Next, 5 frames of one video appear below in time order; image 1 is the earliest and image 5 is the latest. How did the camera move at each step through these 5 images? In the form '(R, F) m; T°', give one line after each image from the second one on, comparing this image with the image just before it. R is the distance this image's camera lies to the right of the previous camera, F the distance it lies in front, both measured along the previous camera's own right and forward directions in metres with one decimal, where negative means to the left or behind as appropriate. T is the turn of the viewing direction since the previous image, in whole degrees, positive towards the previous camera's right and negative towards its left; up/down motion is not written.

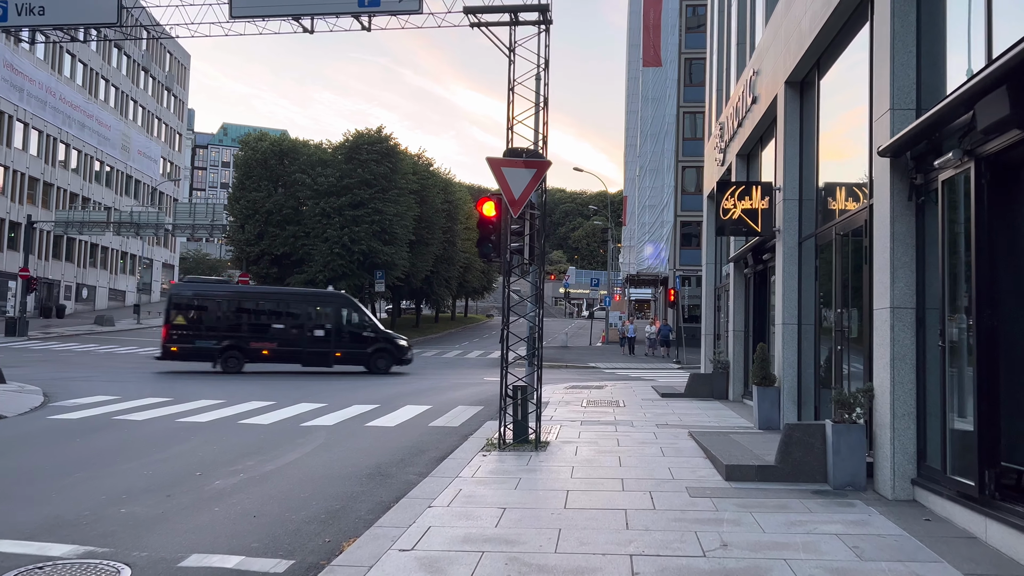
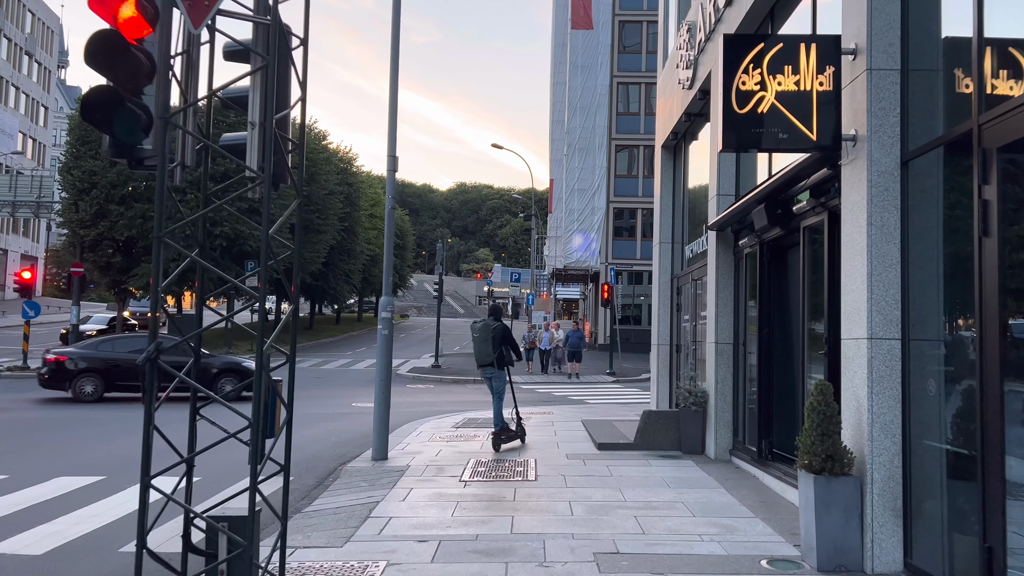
(+1.1, +6.8) m; +5°
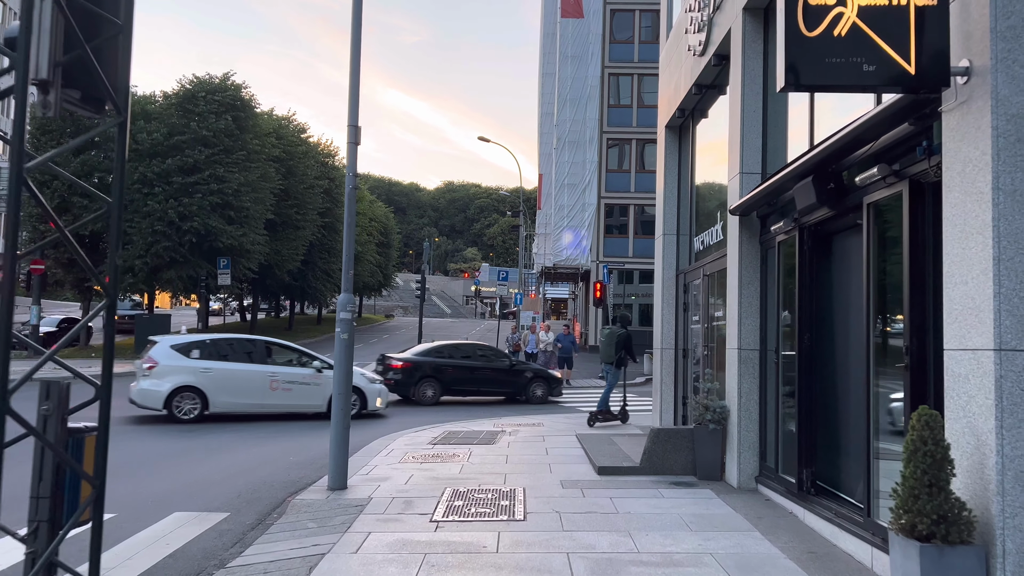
(0.0, +1.7) m; +1°
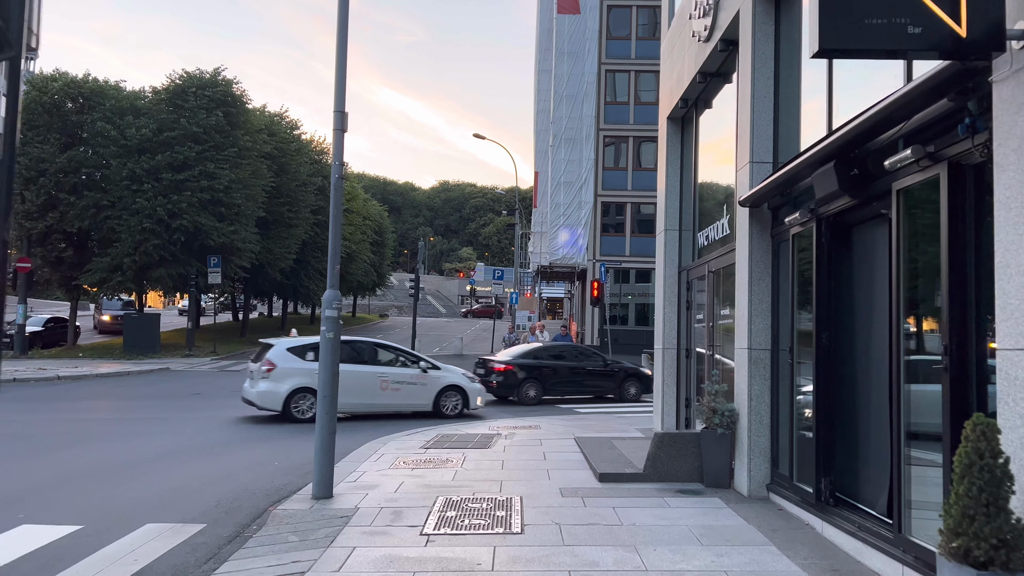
(0.0, +0.5) m; 0°
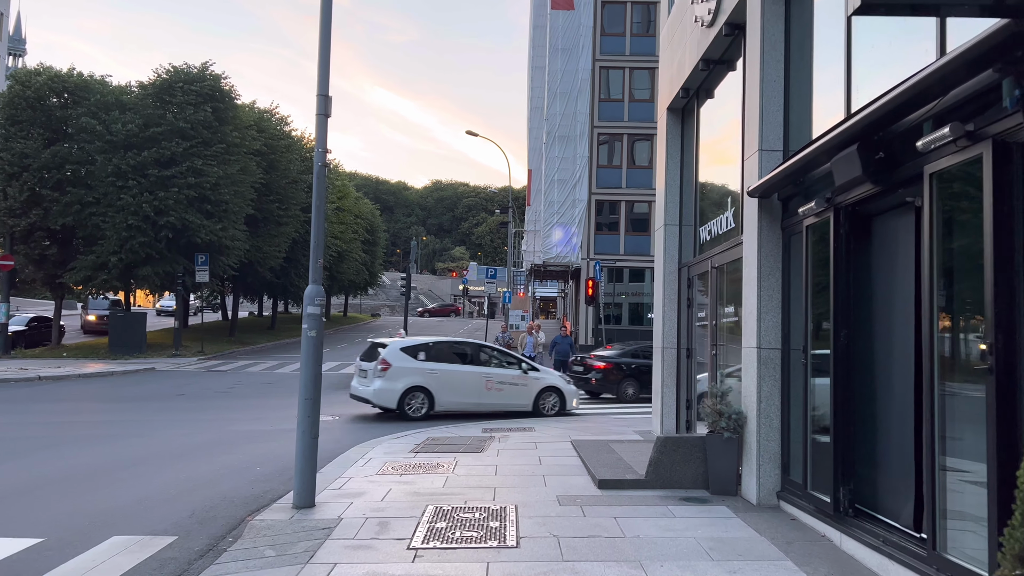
(0.0, +0.5) m; +1°
